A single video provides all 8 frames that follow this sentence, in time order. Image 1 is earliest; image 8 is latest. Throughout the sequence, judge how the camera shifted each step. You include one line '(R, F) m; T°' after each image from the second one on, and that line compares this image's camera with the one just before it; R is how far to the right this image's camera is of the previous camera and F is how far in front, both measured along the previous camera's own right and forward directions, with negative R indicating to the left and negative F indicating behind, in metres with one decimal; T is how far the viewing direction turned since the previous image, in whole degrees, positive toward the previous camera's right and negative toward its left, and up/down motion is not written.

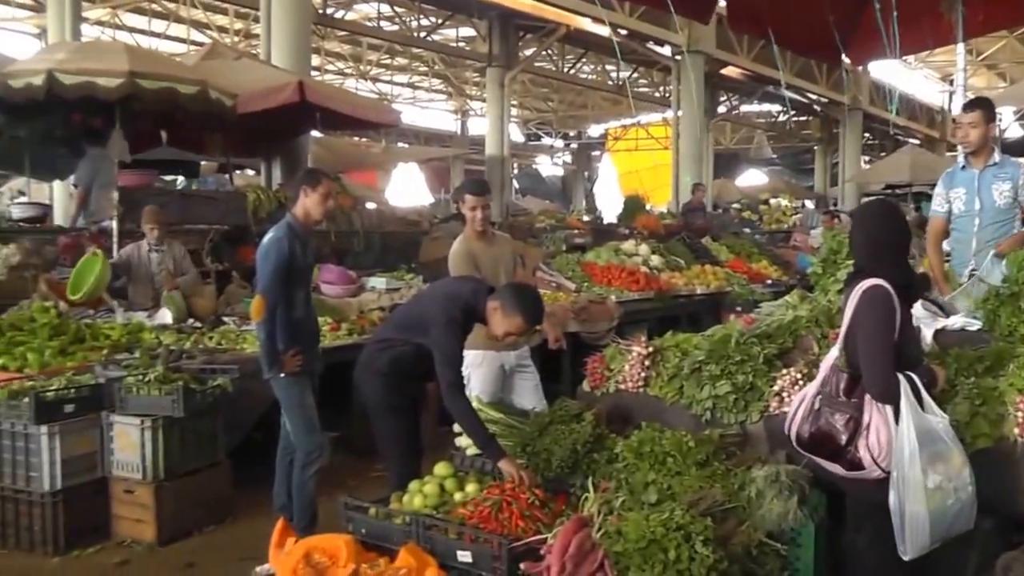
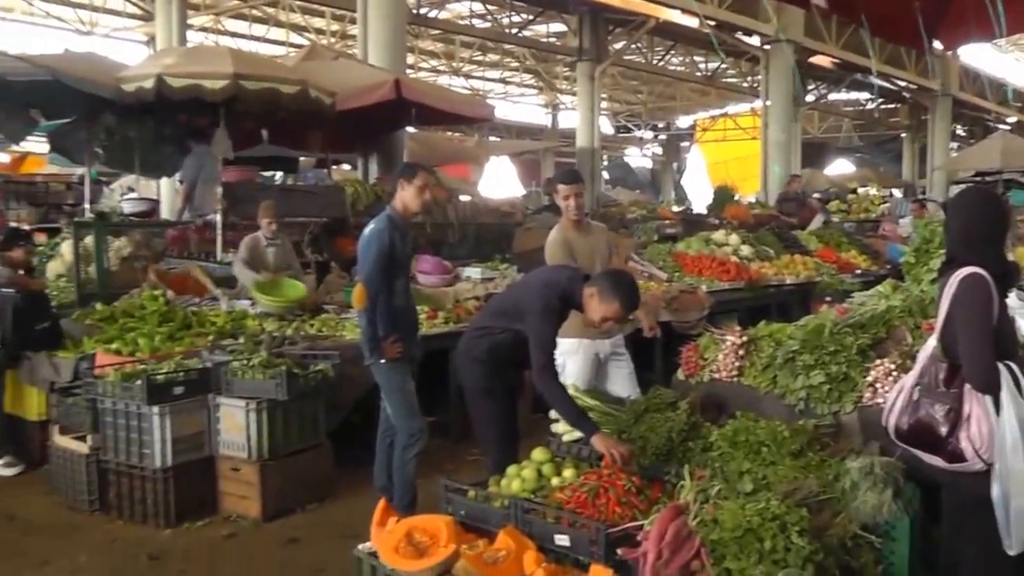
(-0.1, -0.1) m; -5°
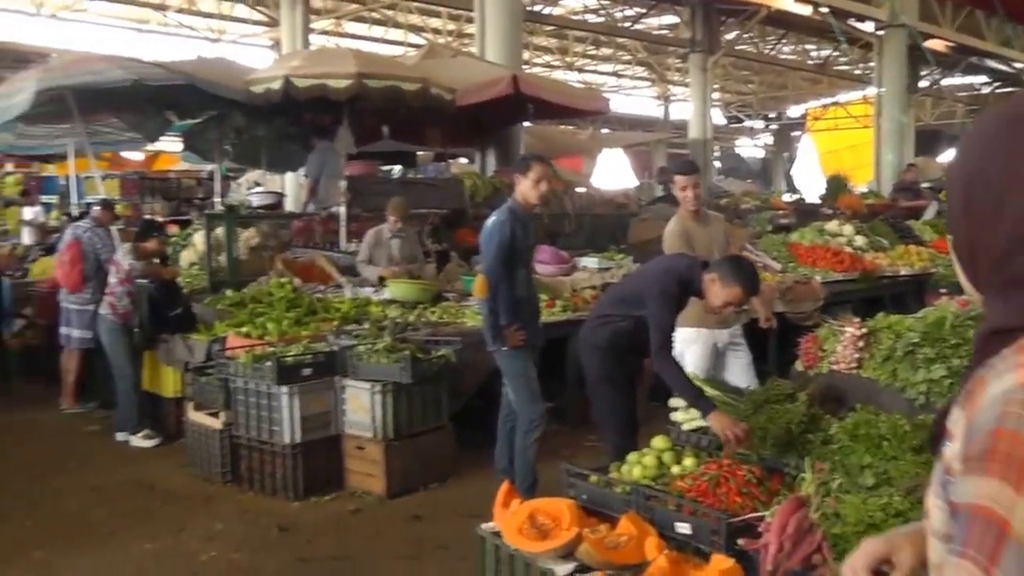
(-0.2, -0.2) m; -6°
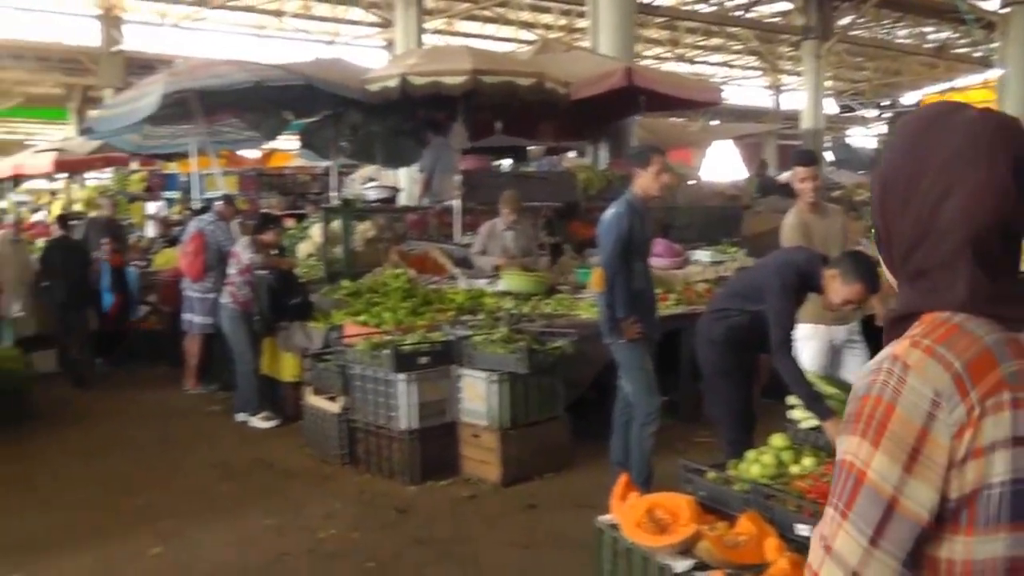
(-0.2, -0.1) m; -6°
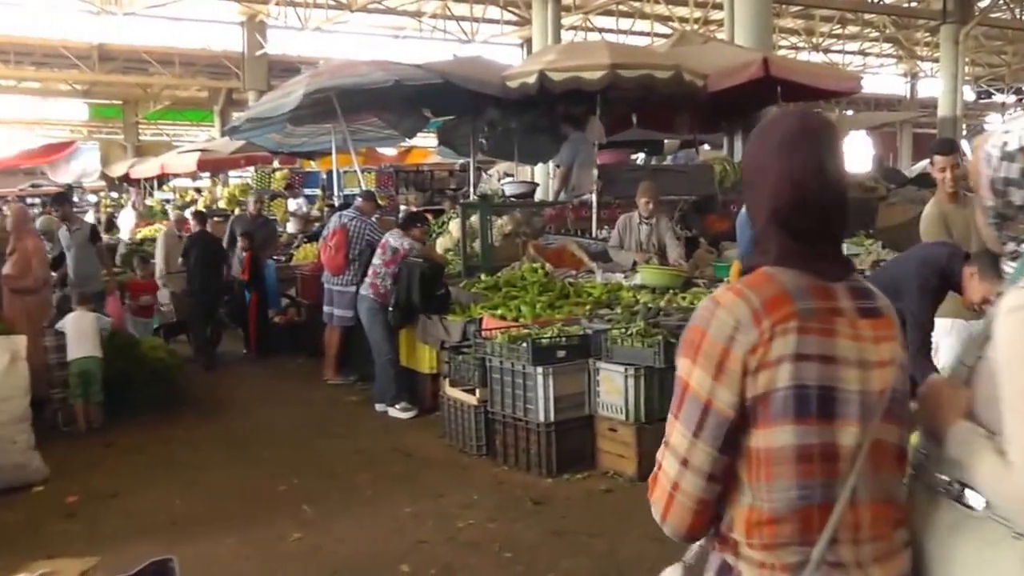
(-0.4, 0.0) m; -6°
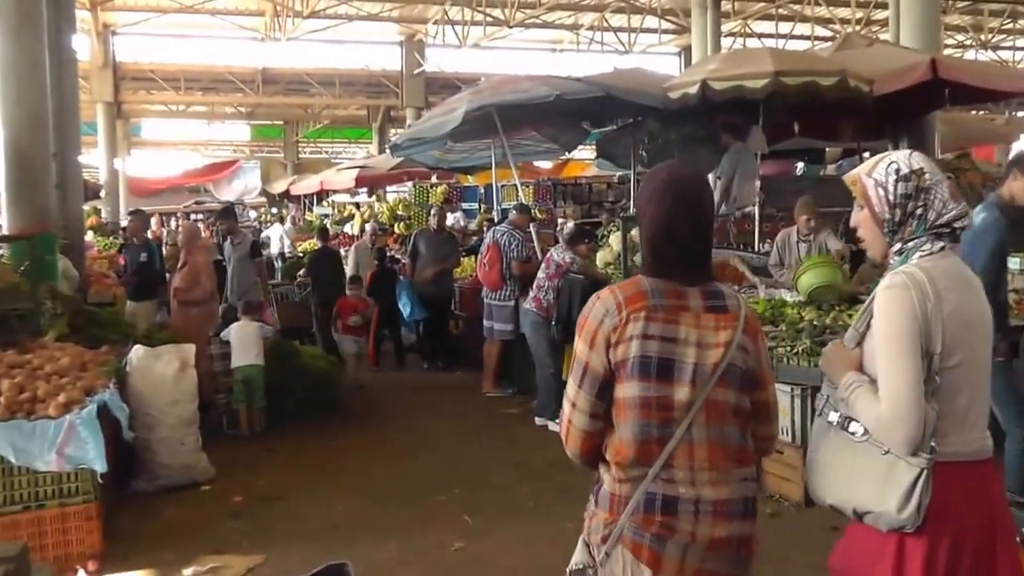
(-0.6, 0.0) m; -5°
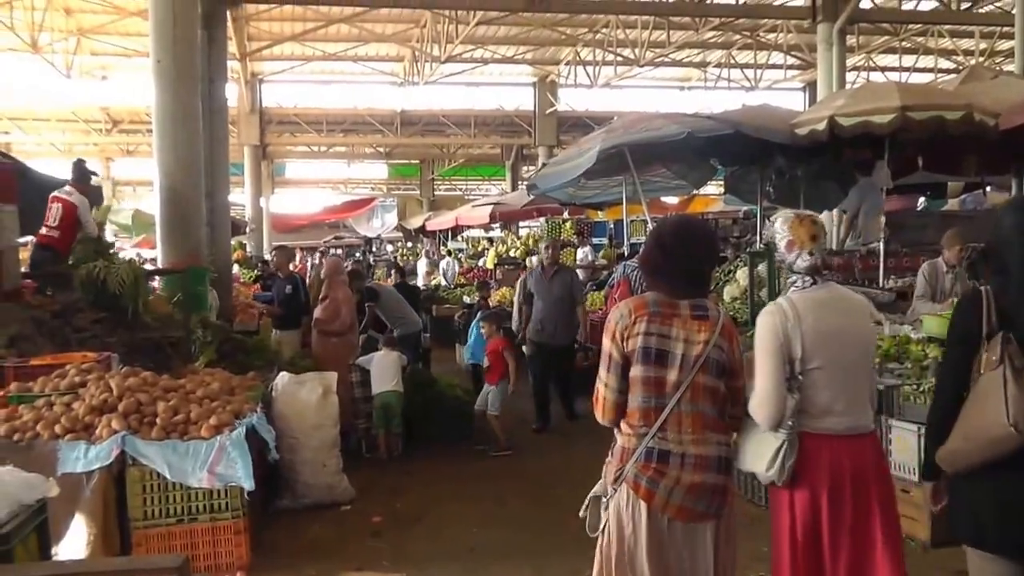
(-0.6, -0.3) m; -3°
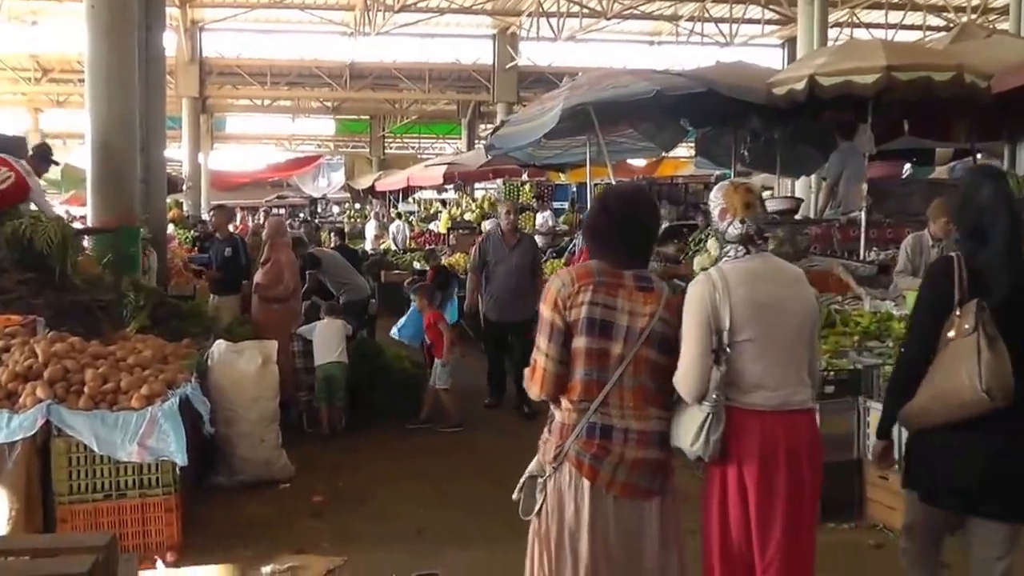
(+0.4, +0.5) m; 0°
